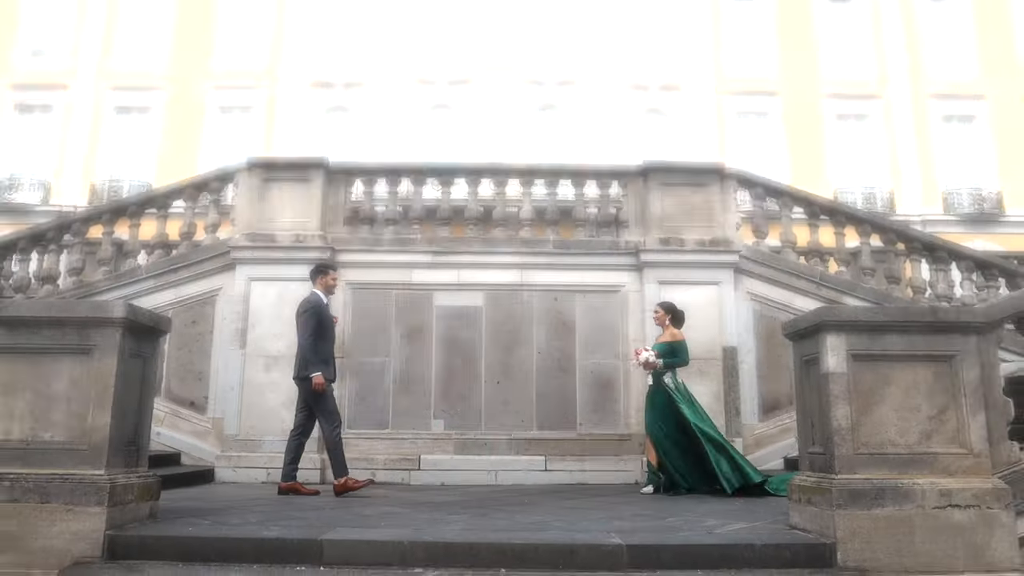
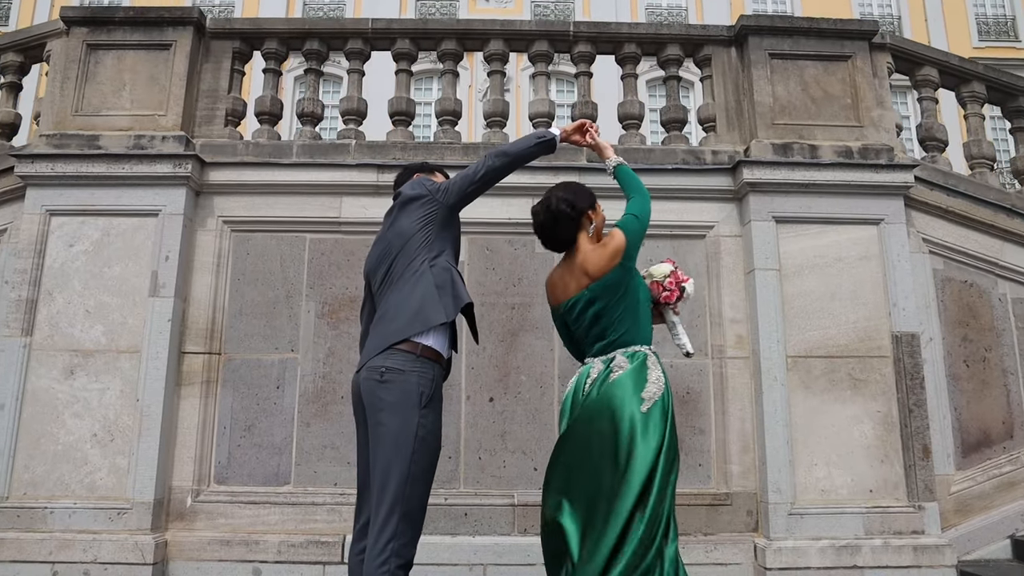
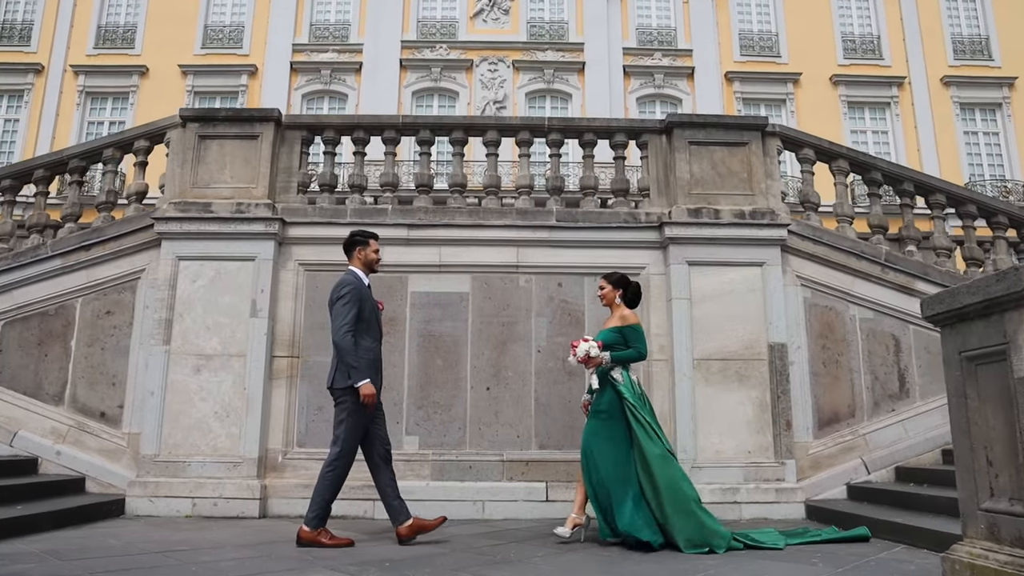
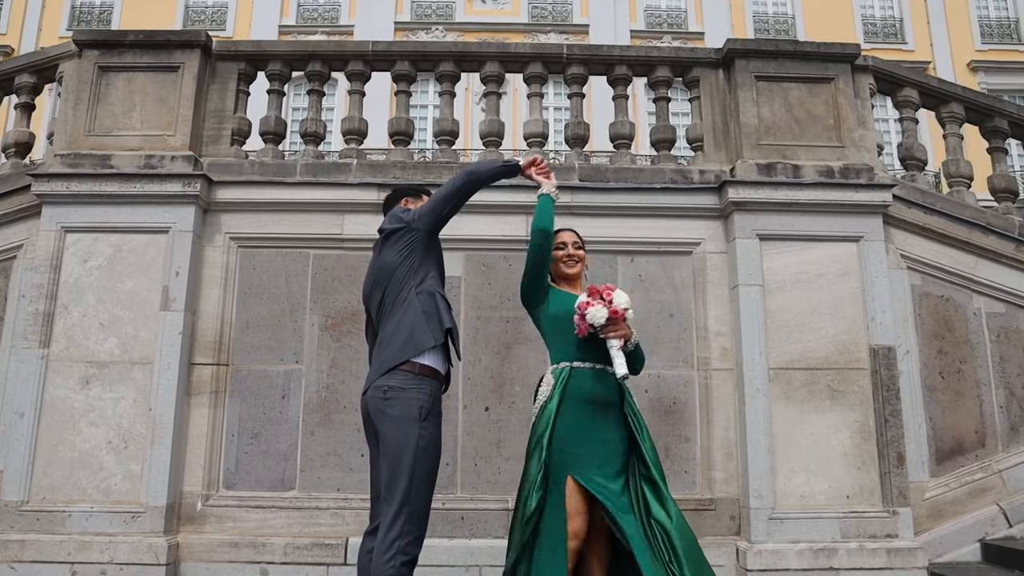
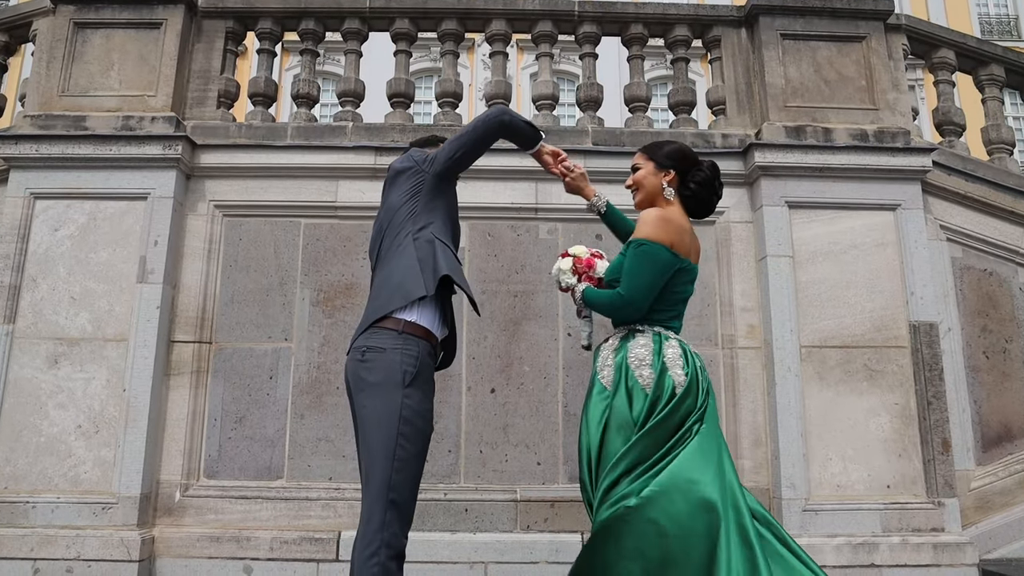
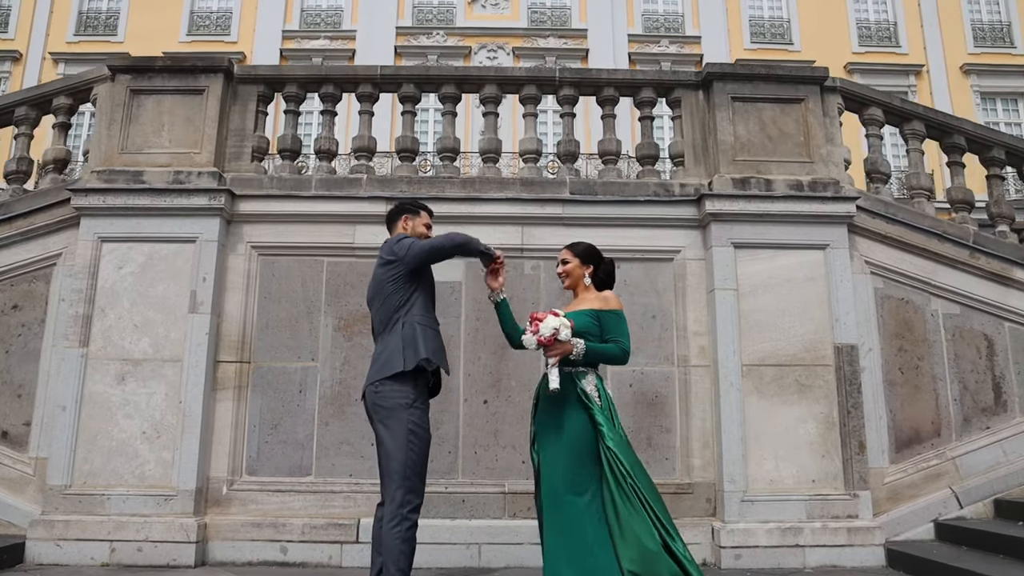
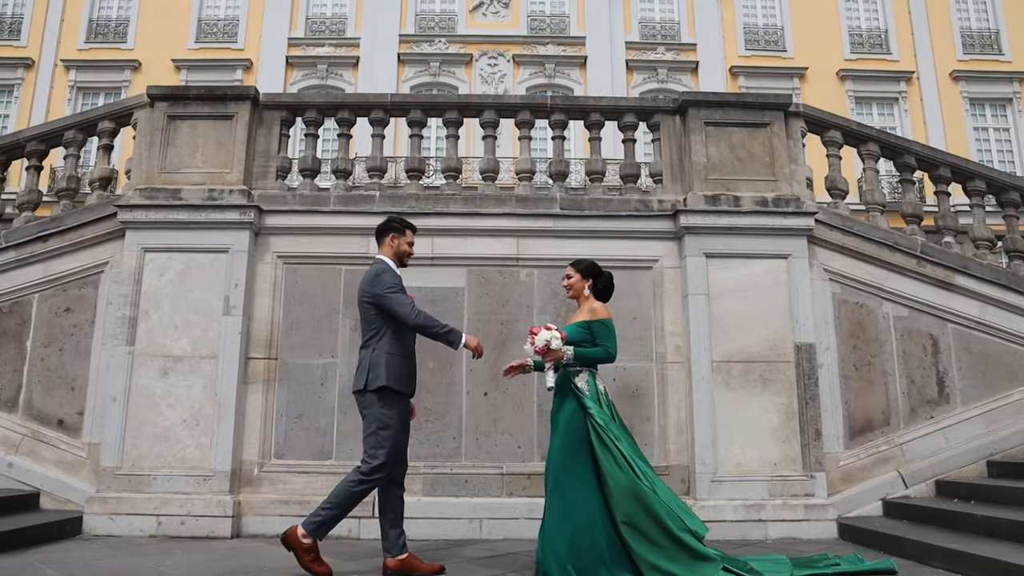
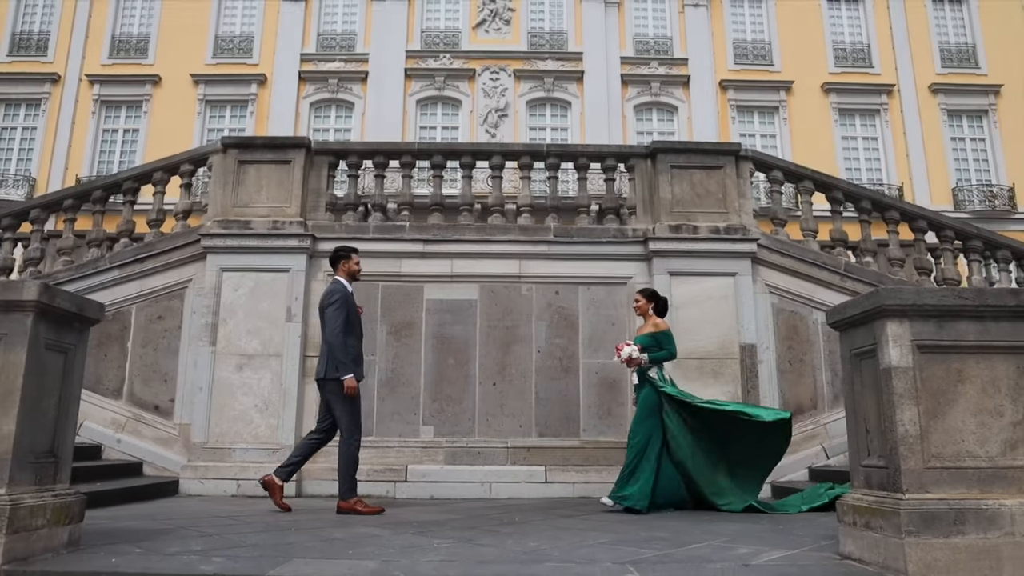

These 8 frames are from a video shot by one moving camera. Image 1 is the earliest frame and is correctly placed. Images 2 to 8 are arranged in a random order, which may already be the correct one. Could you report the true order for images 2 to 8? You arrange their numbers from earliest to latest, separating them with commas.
8, 3, 7, 6, 4, 2, 5
